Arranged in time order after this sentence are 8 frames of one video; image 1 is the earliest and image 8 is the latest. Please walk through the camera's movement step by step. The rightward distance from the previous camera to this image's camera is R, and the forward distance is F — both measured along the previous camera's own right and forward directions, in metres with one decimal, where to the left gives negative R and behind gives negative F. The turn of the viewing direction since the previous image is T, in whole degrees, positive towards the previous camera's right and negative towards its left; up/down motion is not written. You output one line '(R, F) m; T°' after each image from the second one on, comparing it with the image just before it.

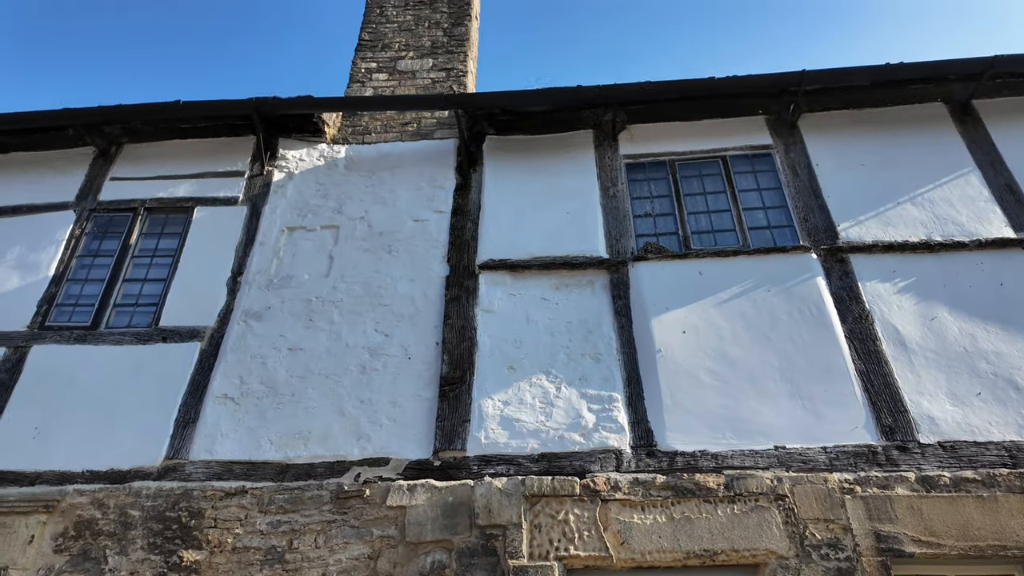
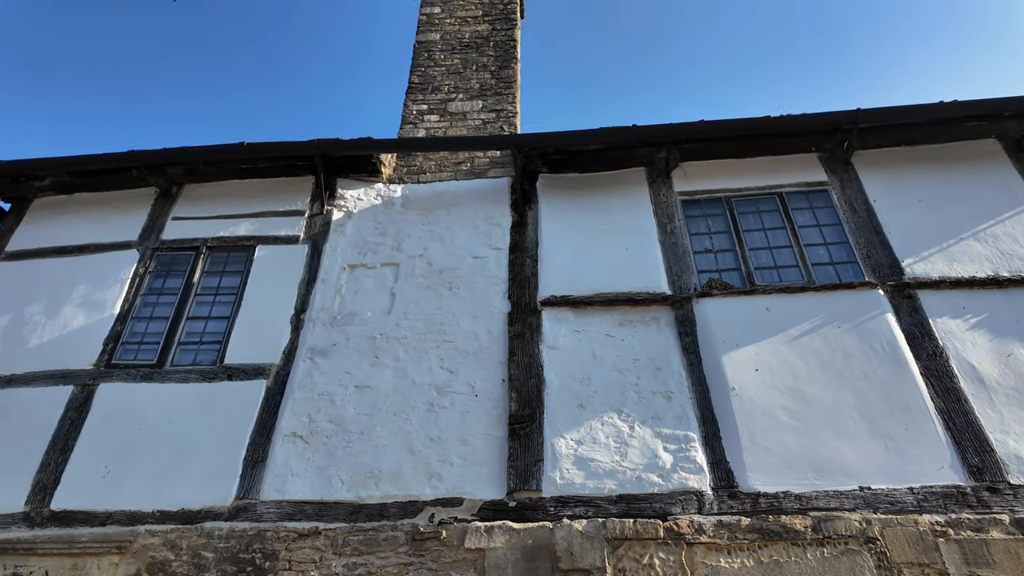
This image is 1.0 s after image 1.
(-0.4, 0.0) m; -1°
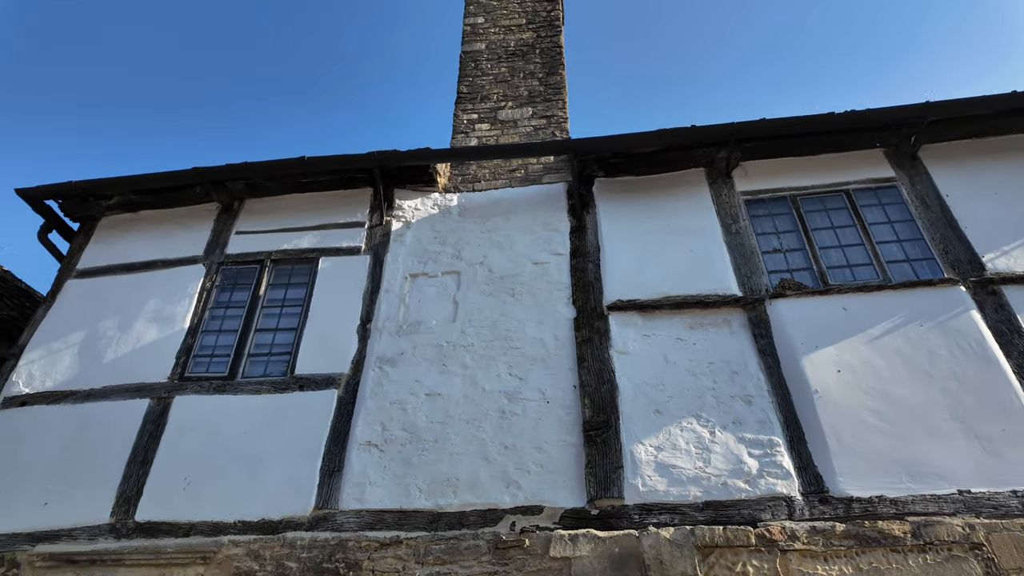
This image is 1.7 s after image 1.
(-0.3, 0.0) m; -2°
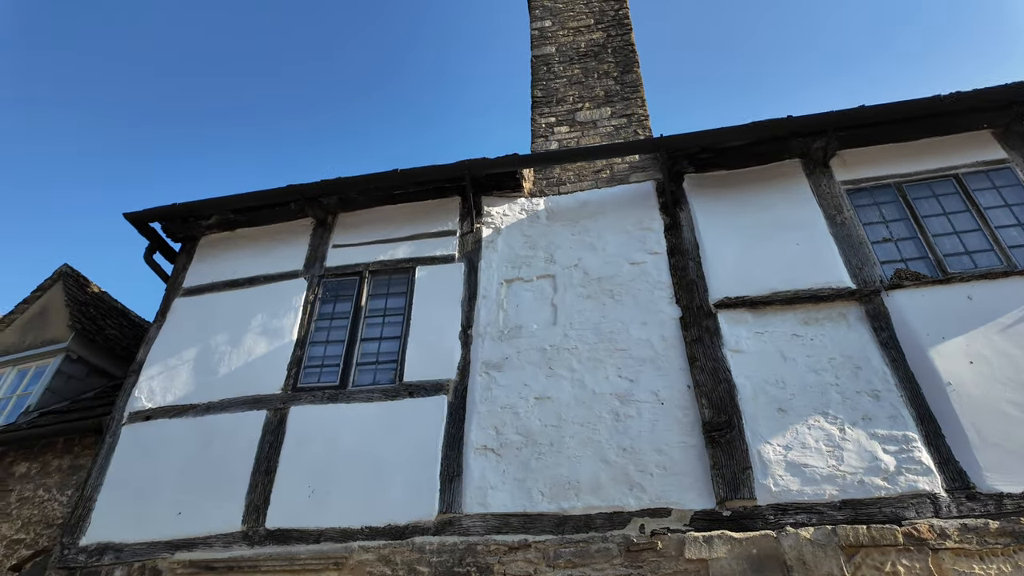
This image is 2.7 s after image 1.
(-0.5, 0.0) m; -4°
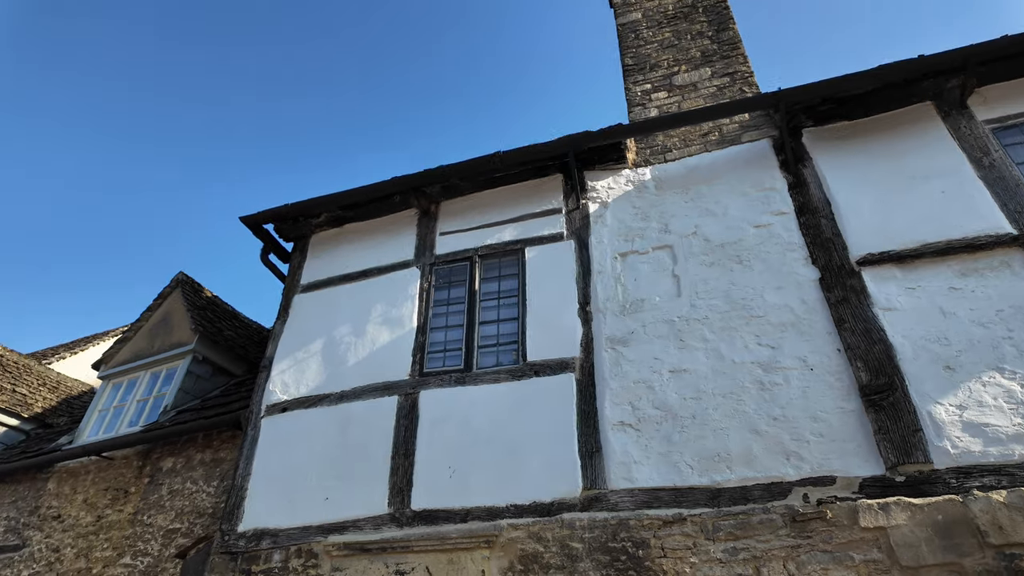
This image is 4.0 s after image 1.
(-0.5, 0.0) m; -6°
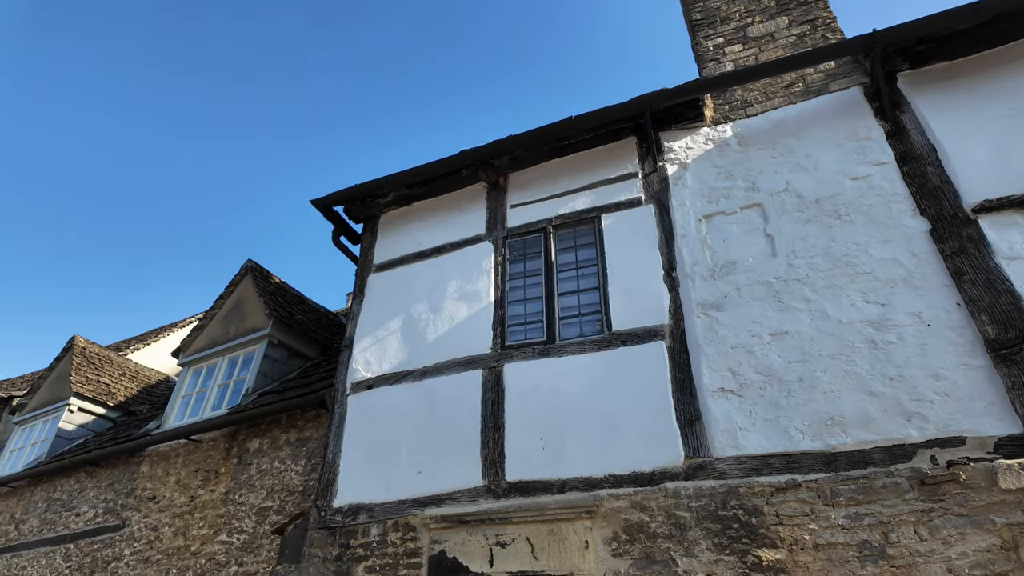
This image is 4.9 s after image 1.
(-0.4, +0.1) m; -4°
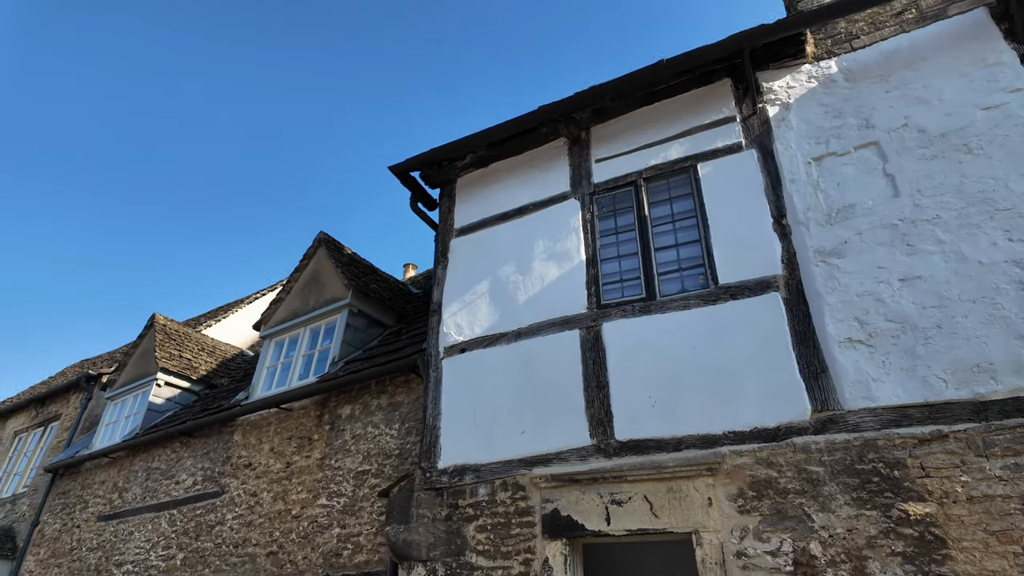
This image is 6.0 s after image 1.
(-0.5, +0.1) m; -4°
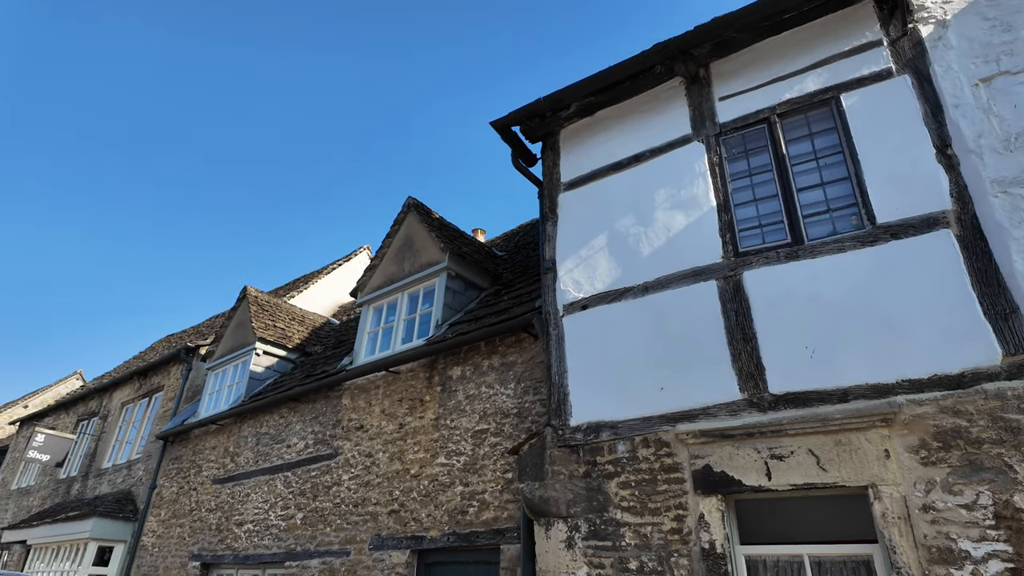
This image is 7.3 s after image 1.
(-0.7, +0.1) m; -5°
